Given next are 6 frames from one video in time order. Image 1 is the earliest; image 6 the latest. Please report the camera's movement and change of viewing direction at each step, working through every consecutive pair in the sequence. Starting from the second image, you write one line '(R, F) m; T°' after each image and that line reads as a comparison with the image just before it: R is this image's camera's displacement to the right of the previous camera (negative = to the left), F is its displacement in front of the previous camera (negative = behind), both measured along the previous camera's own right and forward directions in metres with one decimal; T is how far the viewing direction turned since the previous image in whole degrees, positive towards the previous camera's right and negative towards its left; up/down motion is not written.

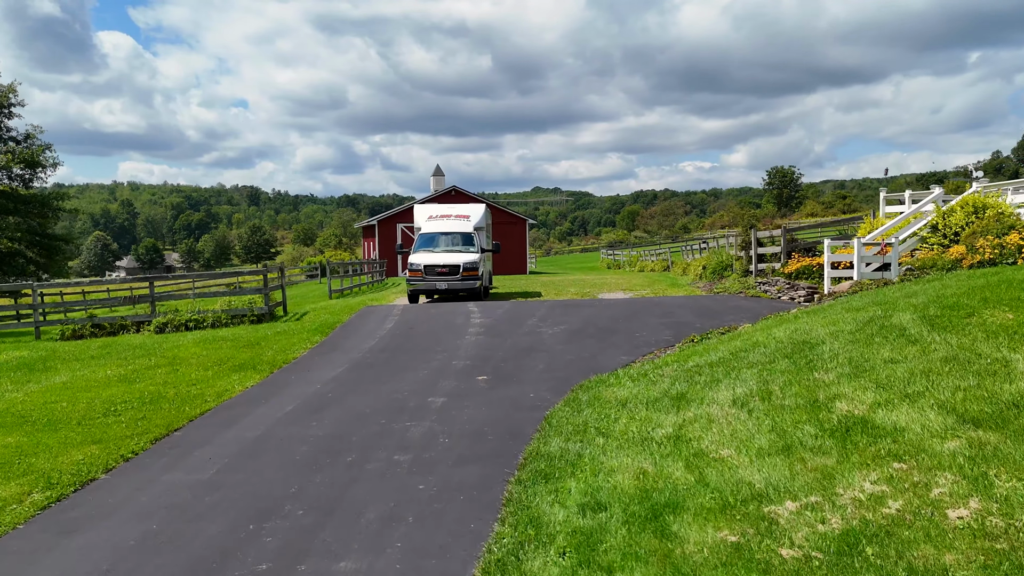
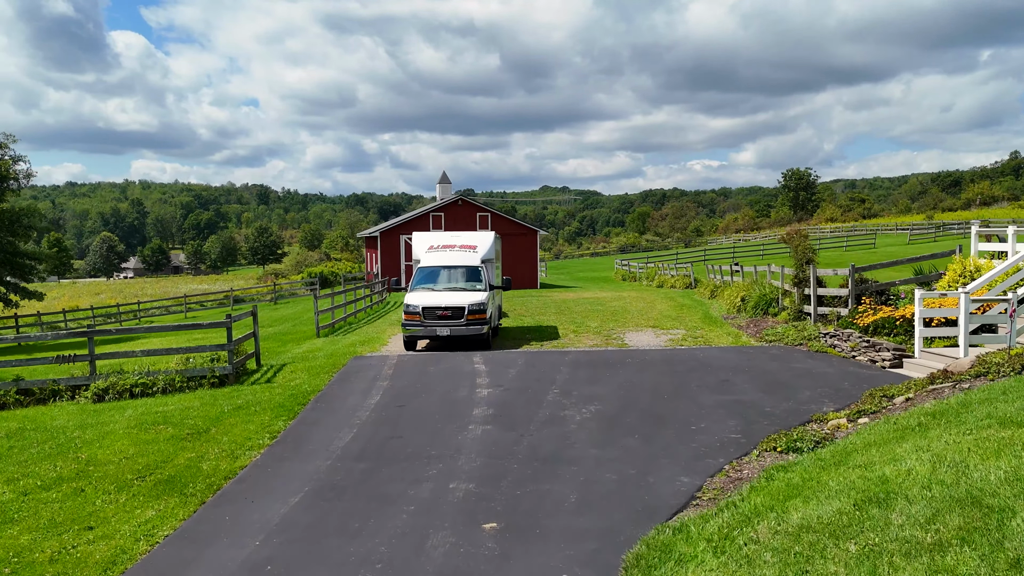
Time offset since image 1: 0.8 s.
(-0.1, +1.9) m; -1°
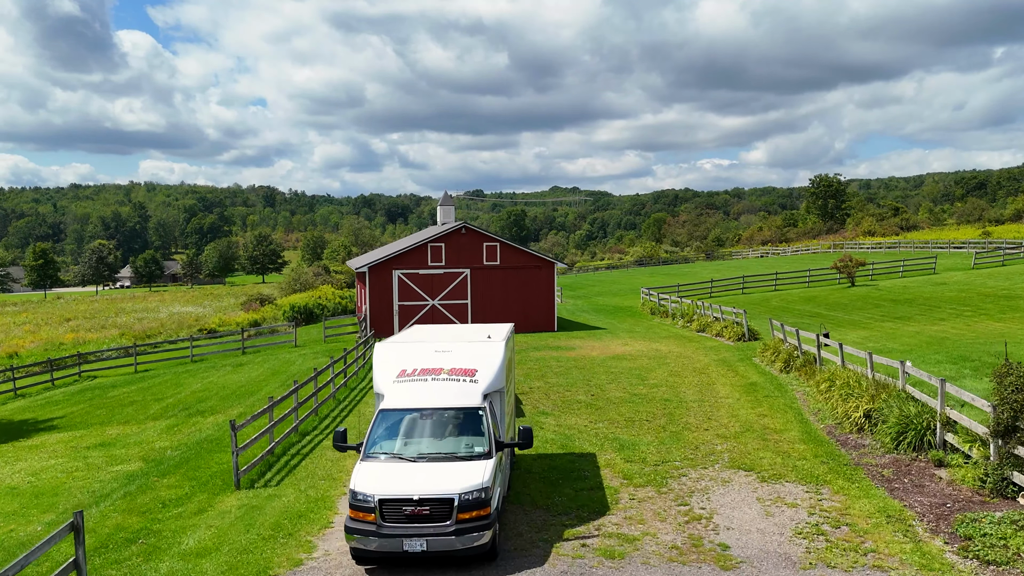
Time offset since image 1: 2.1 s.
(-0.1, +4.4) m; -1°
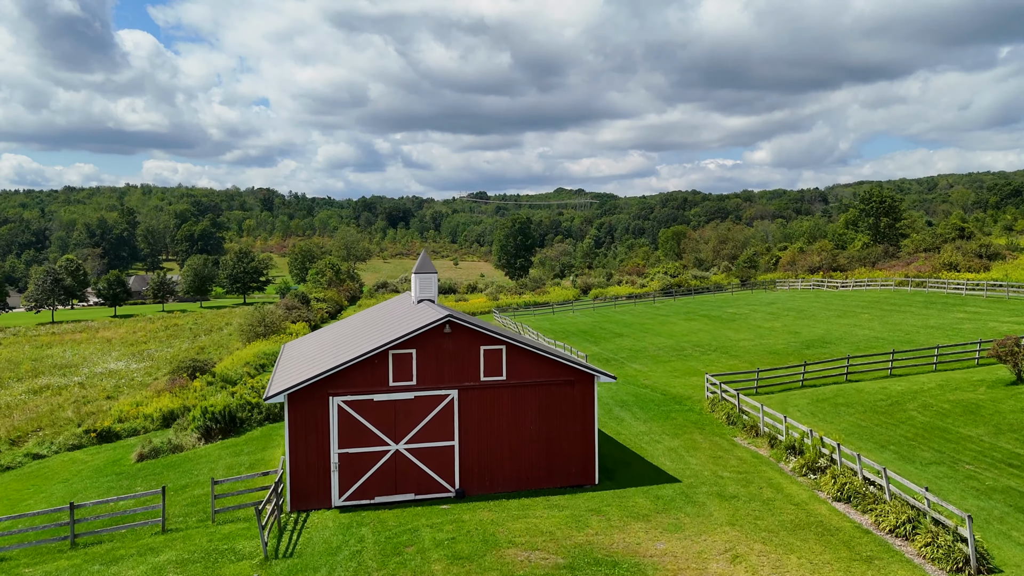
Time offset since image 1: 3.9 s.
(-0.2, +9.6) m; 0°
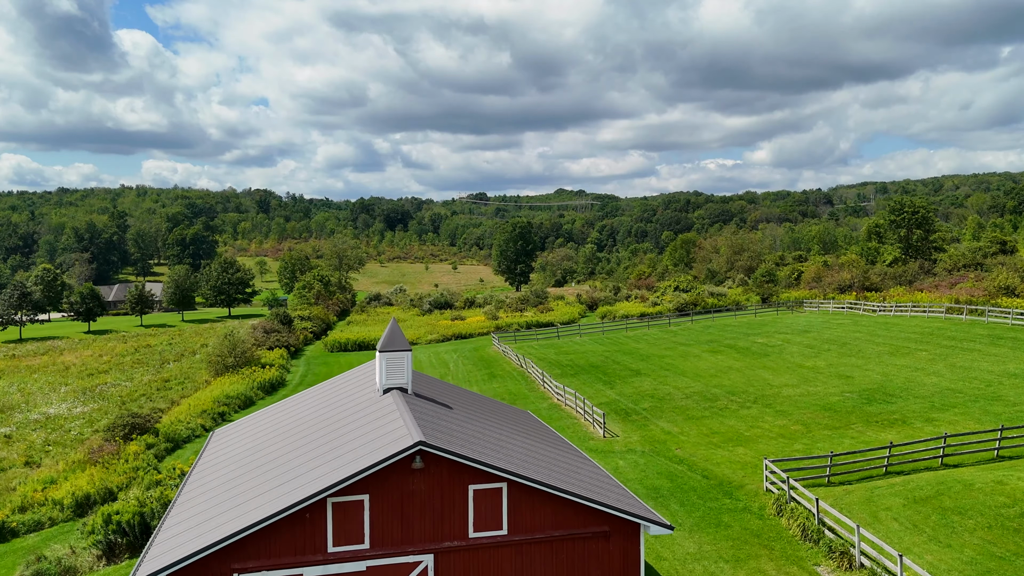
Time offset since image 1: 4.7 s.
(-0.1, +5.2) m; 0°
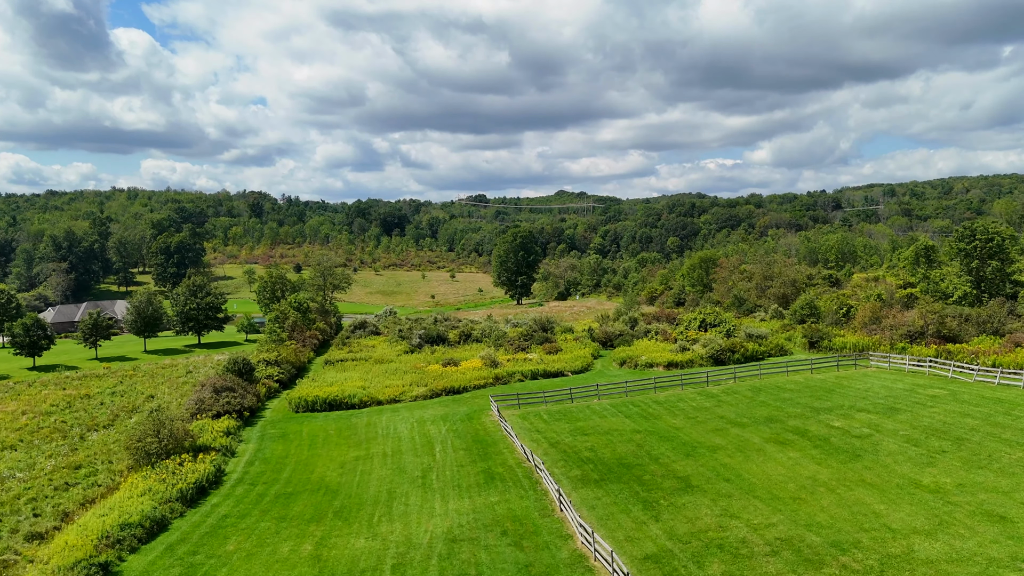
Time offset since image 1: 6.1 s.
(-0.2, +9.3) m; 0°
